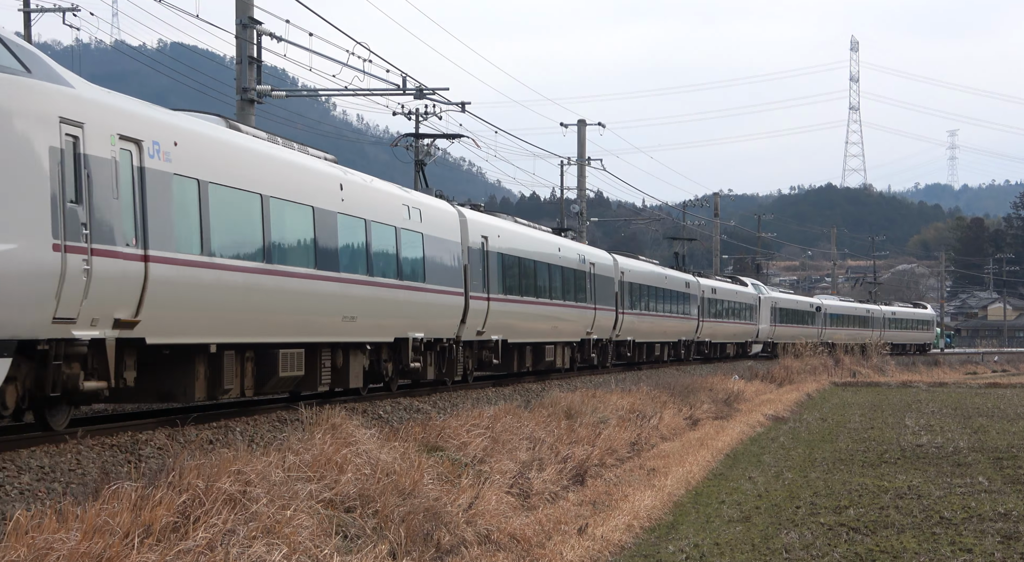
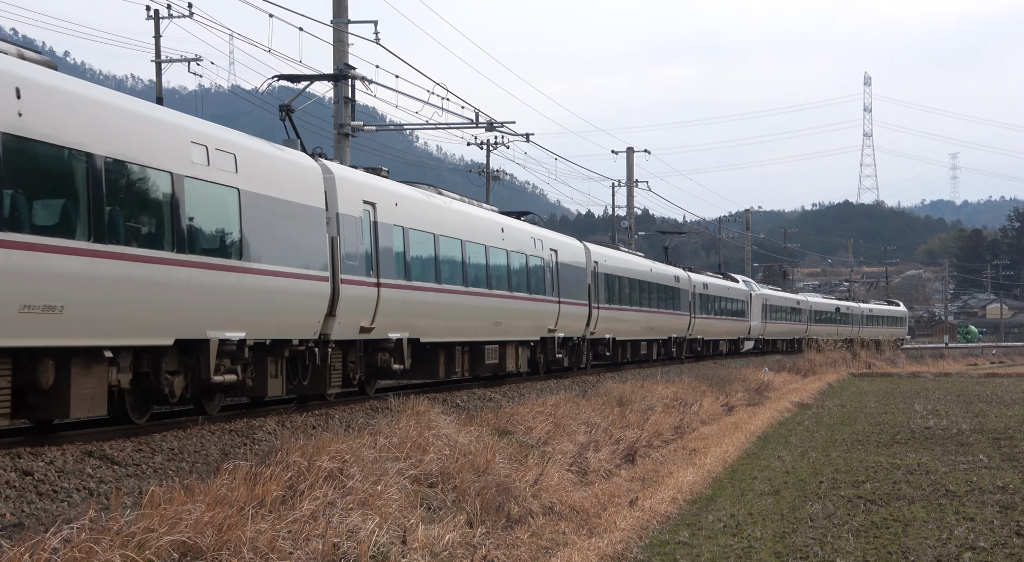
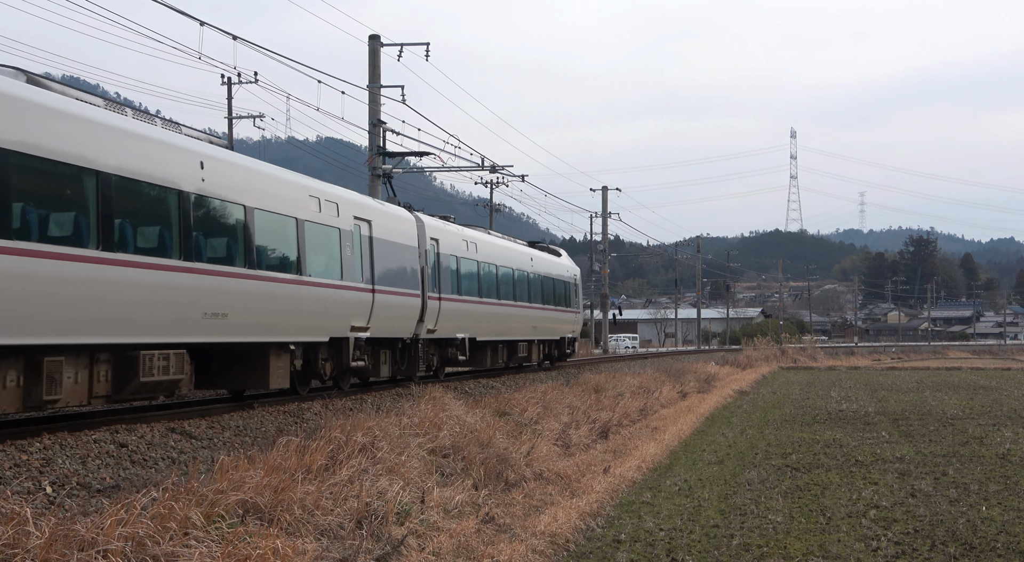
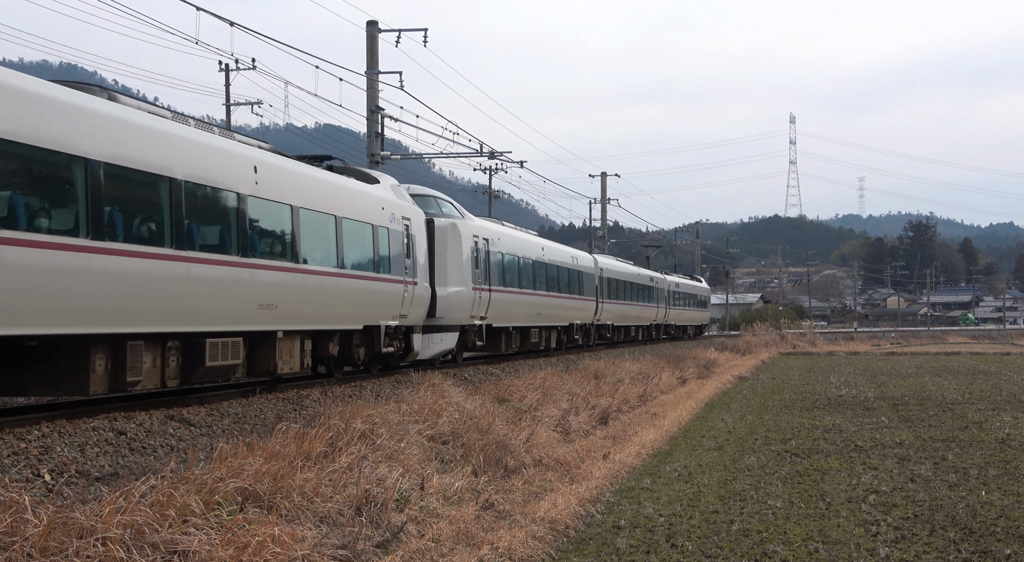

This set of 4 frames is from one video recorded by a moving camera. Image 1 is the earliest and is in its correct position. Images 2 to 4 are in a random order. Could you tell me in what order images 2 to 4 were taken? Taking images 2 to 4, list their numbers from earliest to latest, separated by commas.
2, 4, 3
